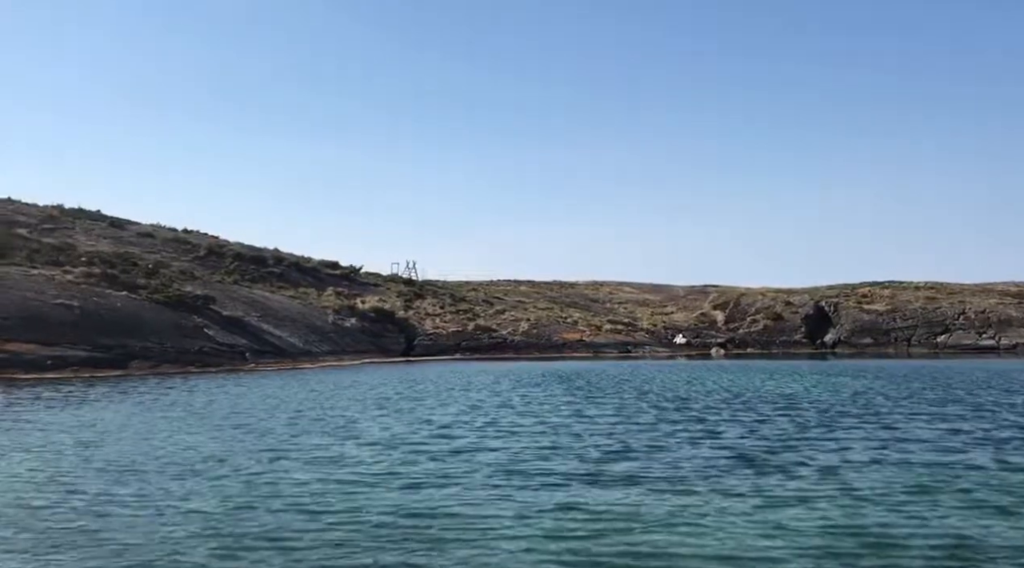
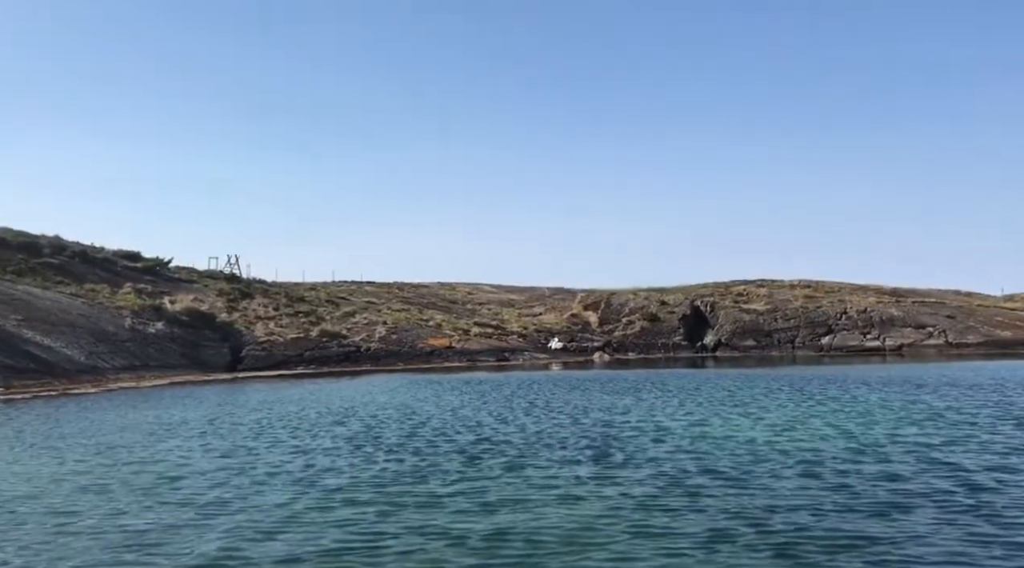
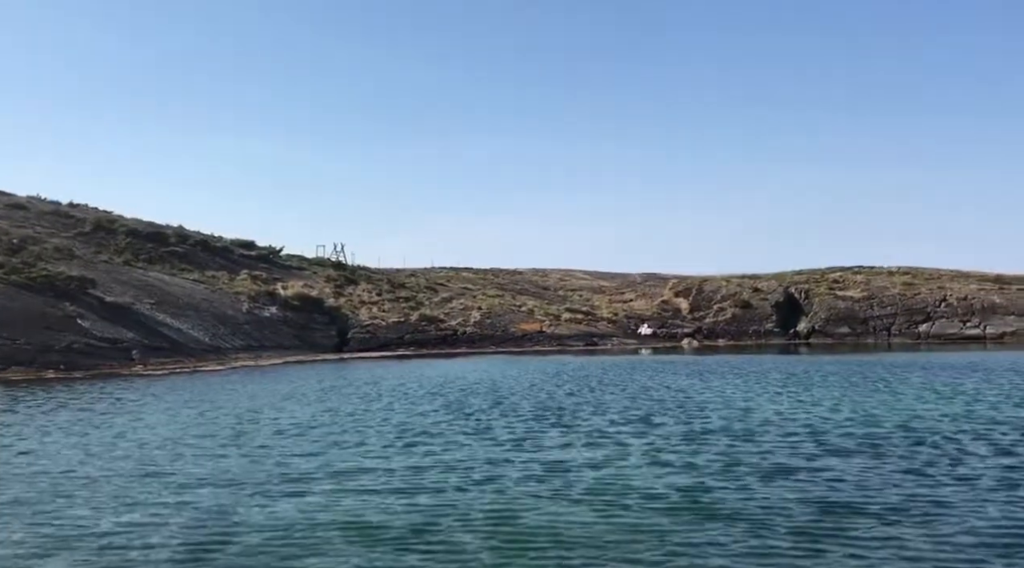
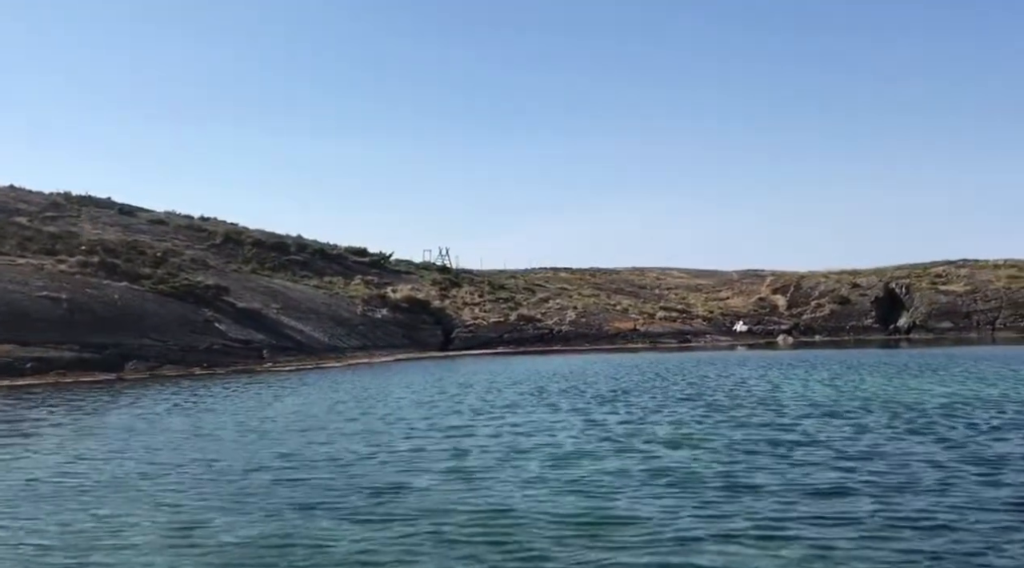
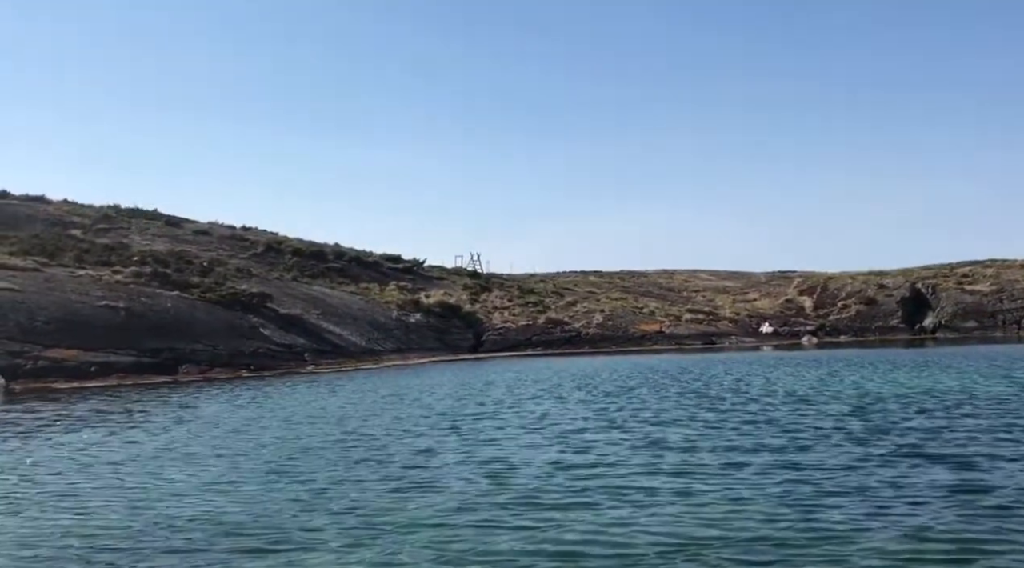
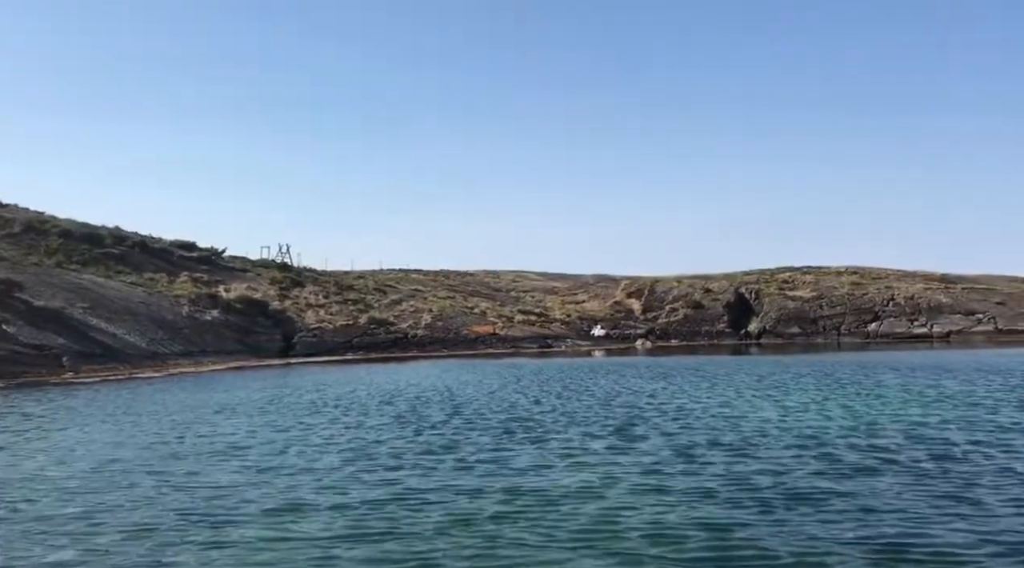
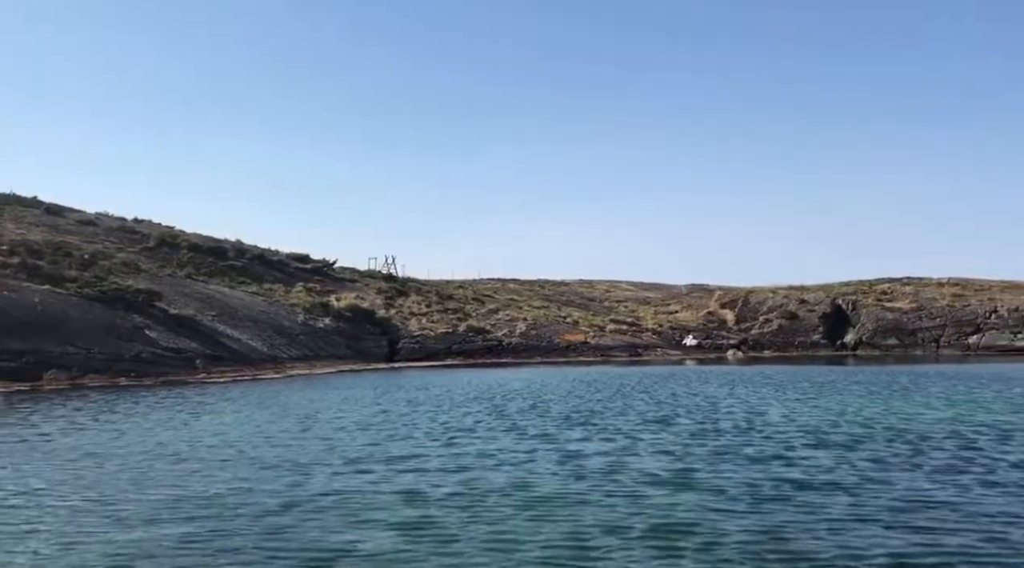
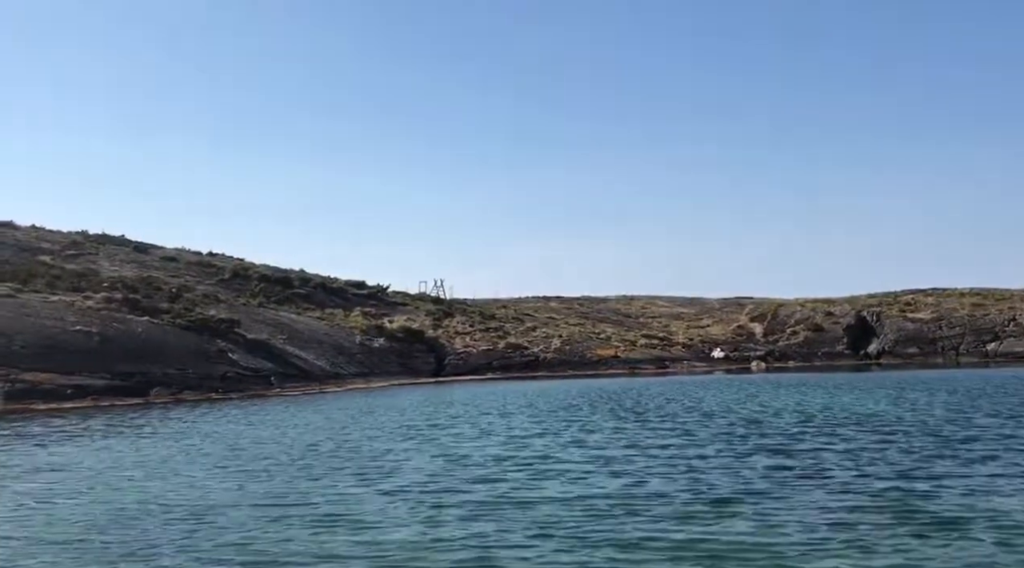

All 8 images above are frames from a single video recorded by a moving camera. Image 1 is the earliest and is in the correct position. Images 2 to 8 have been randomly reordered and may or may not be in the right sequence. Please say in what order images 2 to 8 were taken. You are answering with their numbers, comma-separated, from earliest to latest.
8, 5, 4, 7, 3, 6, 2
